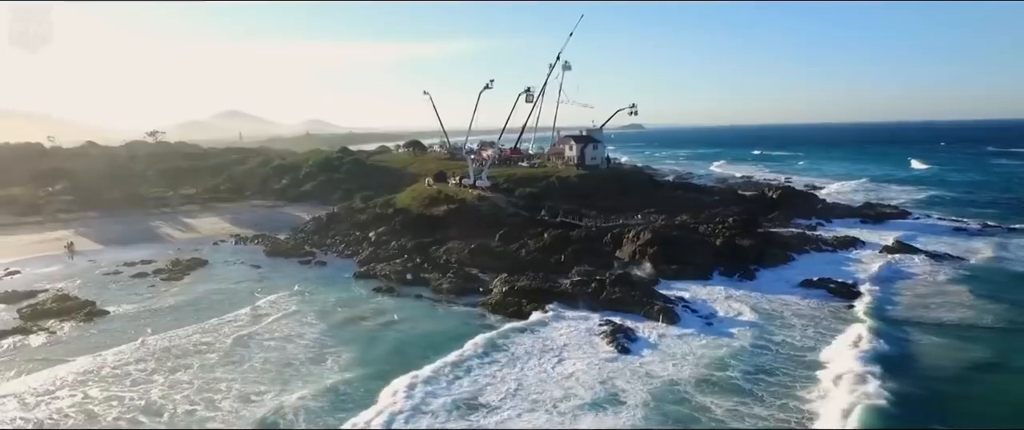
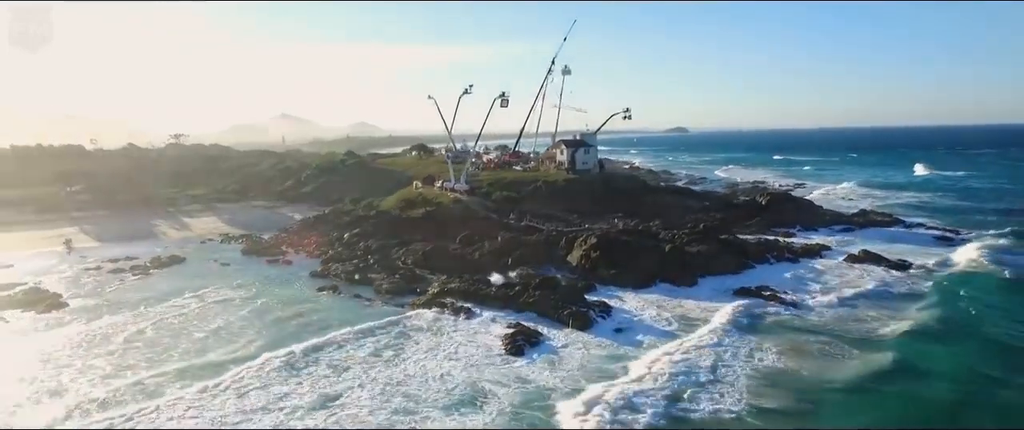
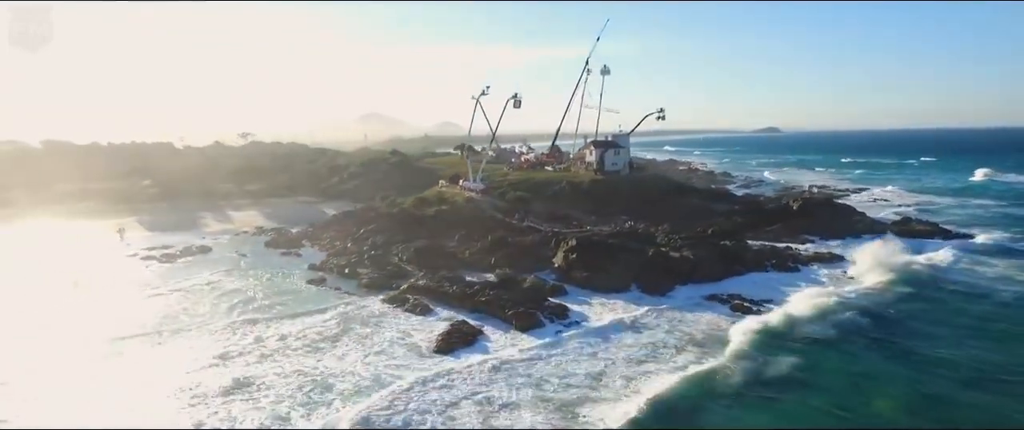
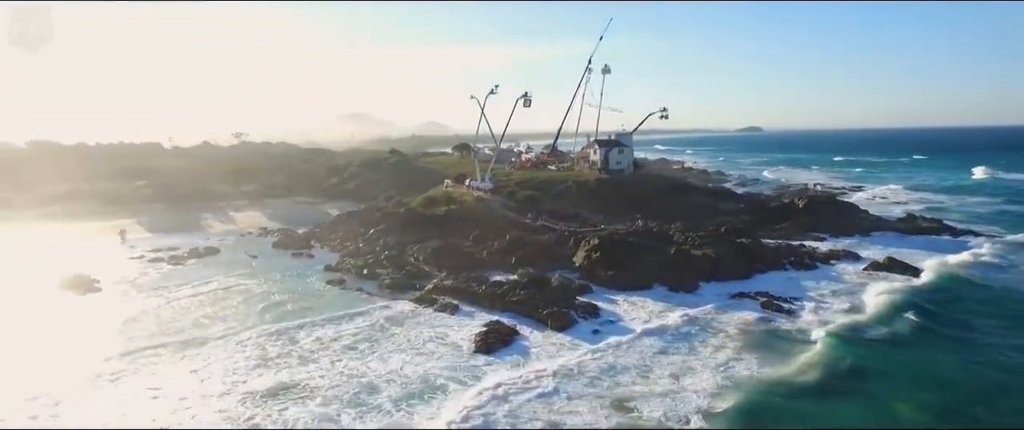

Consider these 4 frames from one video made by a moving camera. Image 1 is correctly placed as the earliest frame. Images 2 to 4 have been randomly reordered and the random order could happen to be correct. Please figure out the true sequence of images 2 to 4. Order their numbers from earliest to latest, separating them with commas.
2, 4, 3
